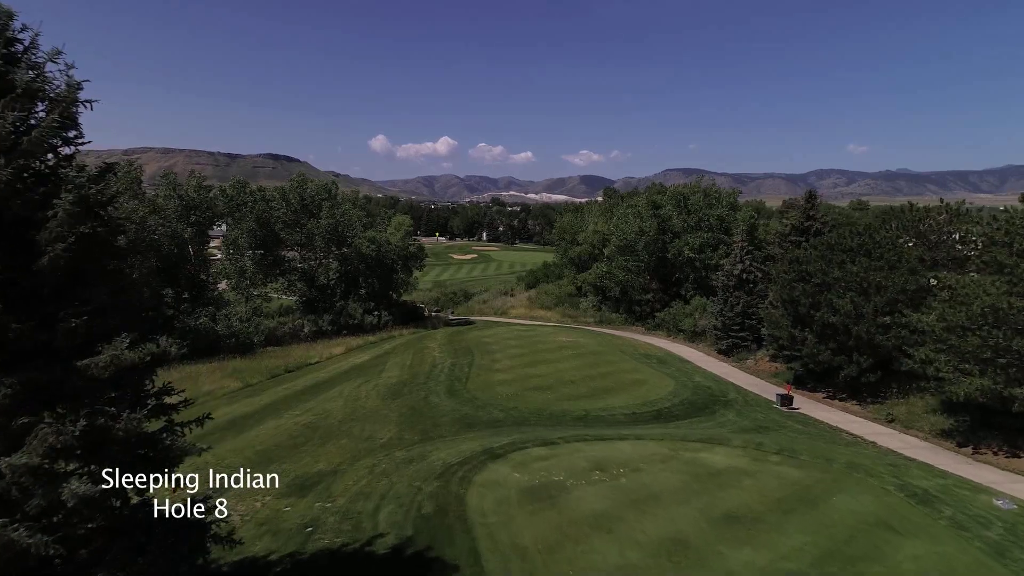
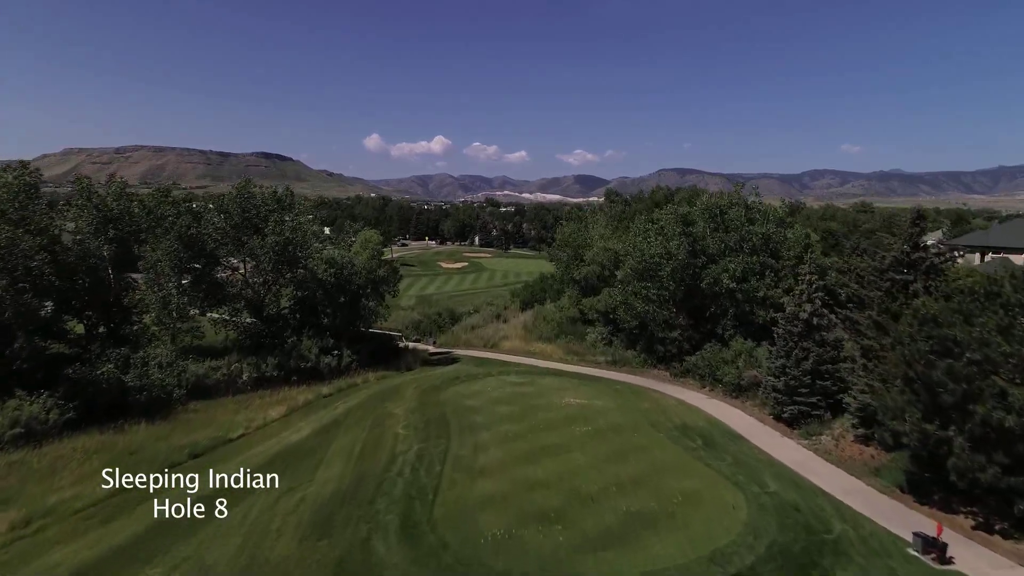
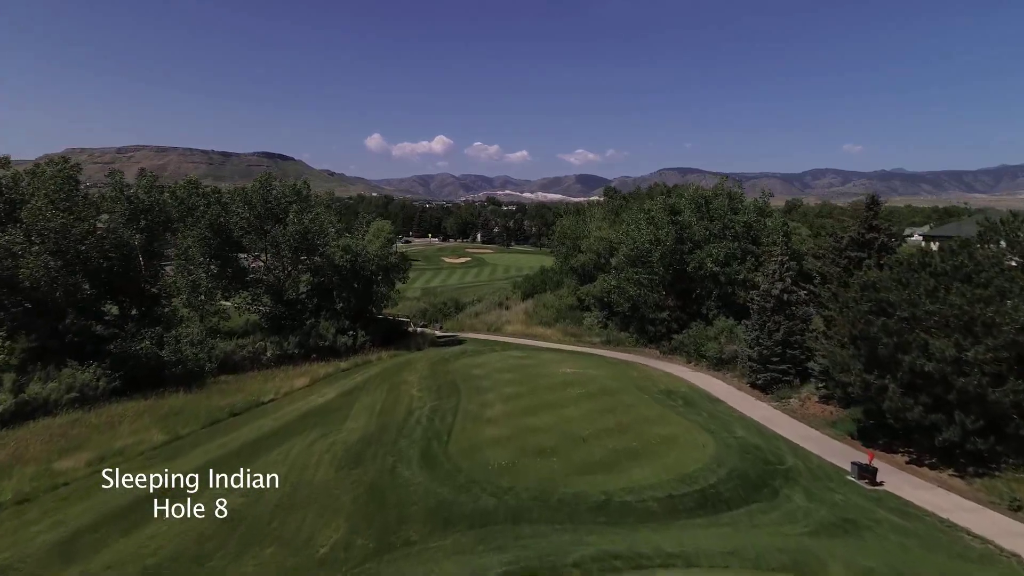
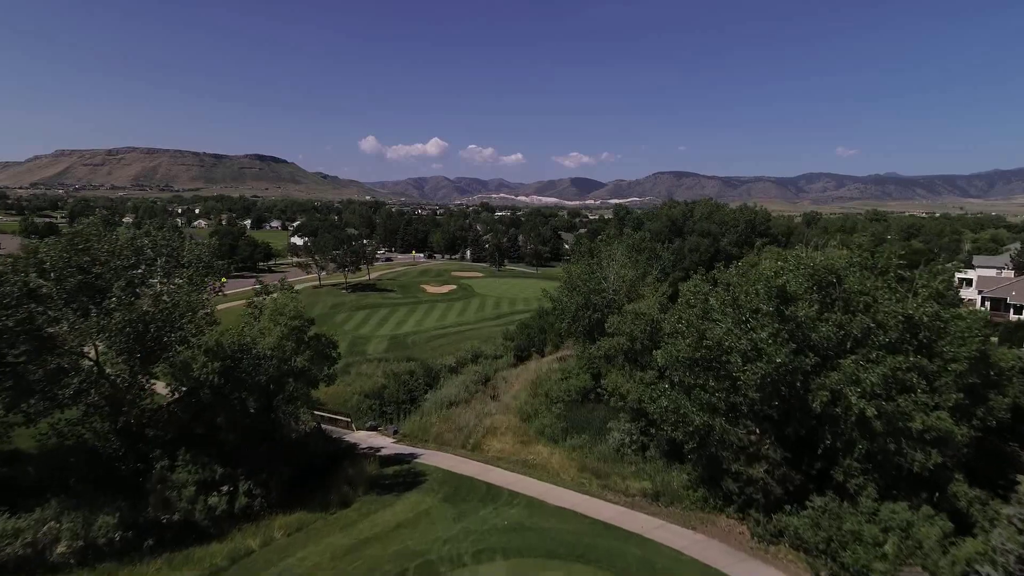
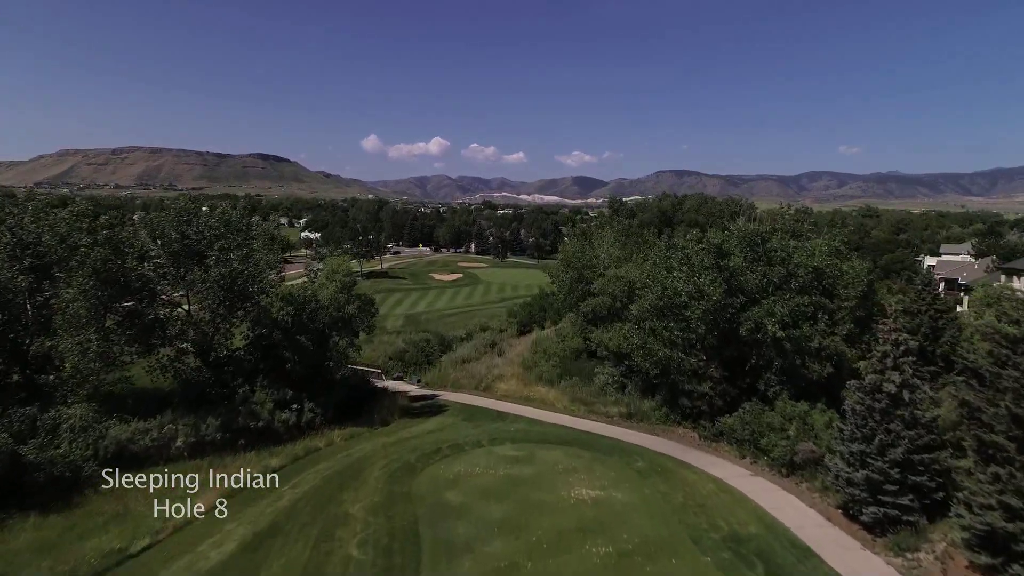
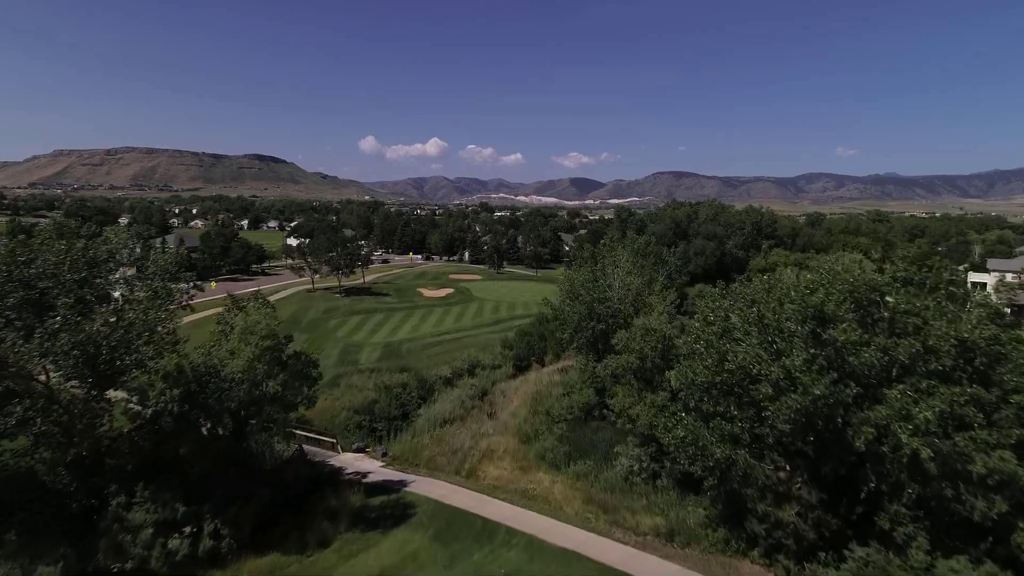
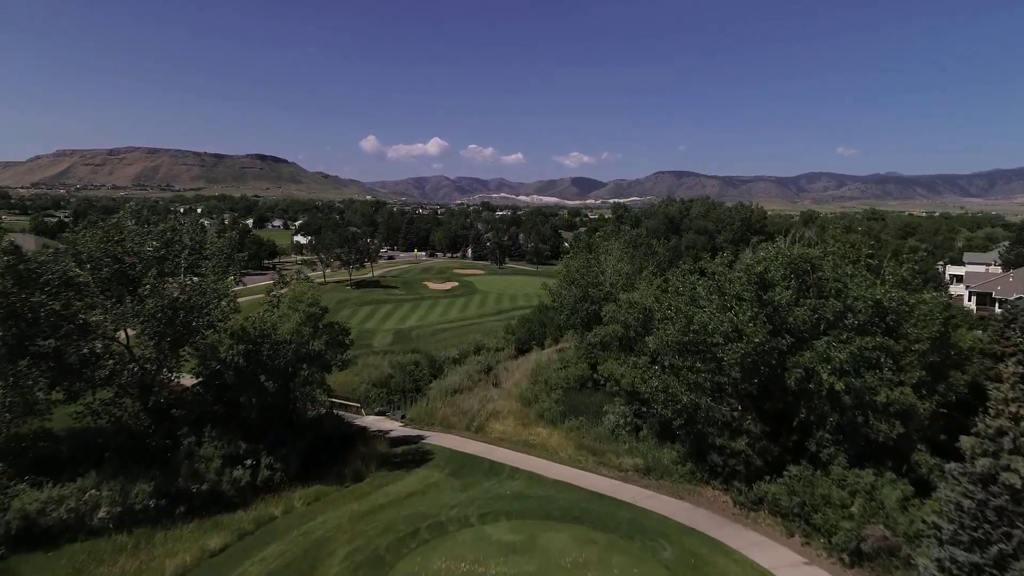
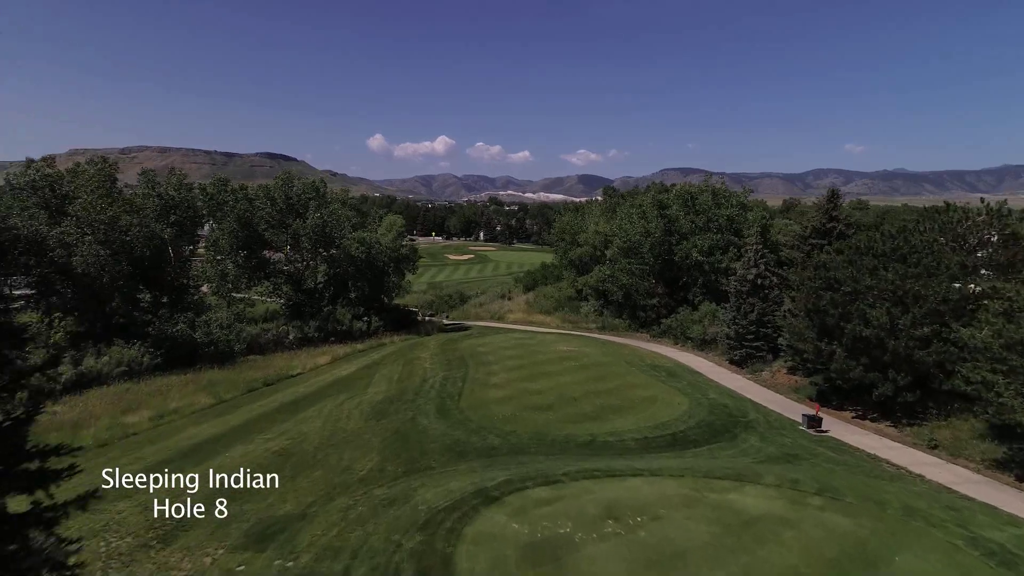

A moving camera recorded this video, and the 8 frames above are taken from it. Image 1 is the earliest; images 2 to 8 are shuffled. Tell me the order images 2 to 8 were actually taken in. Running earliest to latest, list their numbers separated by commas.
8, 3, 2, 5, 7, 4, 6
